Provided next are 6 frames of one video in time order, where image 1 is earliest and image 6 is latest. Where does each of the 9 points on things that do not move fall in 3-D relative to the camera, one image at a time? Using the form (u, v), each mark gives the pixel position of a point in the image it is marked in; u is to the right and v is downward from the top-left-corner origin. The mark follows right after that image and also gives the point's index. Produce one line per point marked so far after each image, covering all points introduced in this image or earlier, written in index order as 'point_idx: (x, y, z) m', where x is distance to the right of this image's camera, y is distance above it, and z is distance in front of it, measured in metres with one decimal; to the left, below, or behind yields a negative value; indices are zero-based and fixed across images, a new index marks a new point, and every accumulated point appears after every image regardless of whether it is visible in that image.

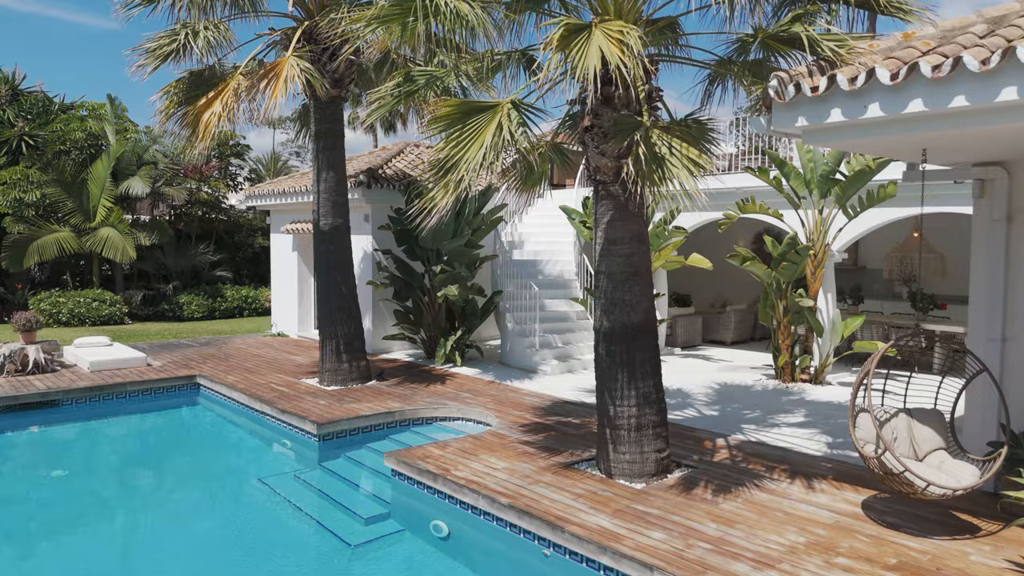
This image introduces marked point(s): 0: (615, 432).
0: (+0.9, -1.3, +6.2) m
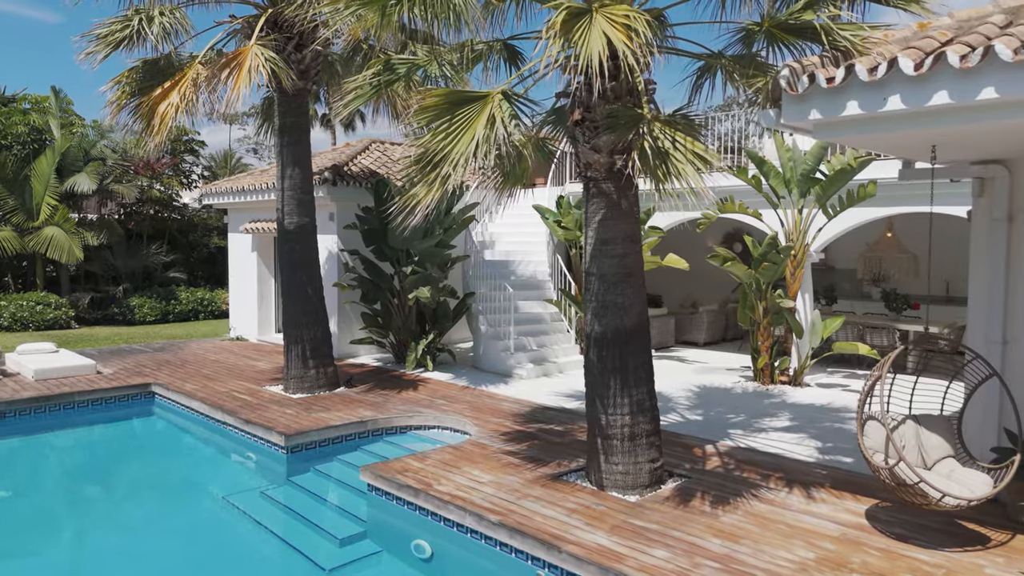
0: (+0.8, -1.3, +5.9) m
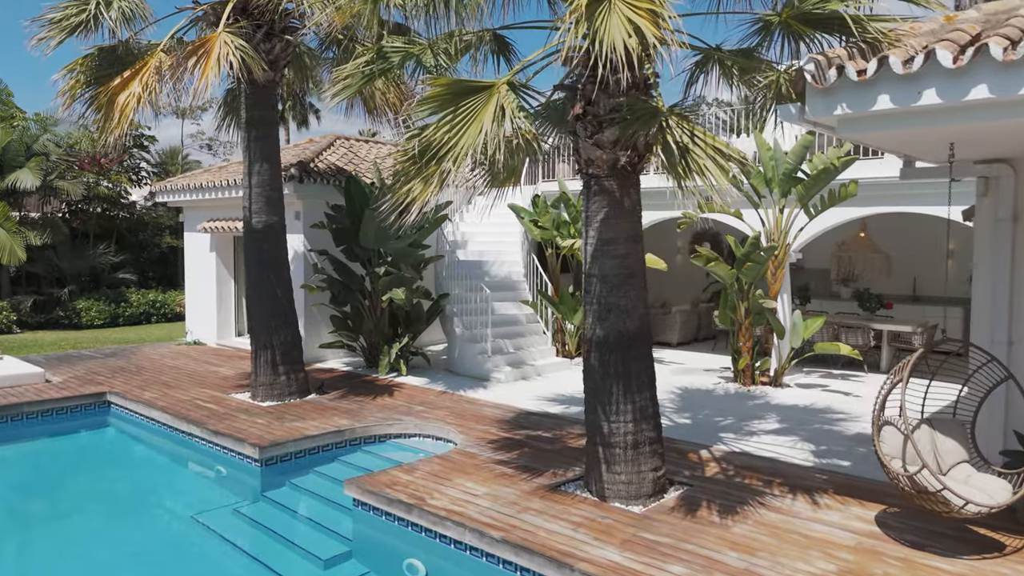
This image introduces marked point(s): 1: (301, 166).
0: (+0.8, -1.3, +5.6) m
1: (-3.5, +2.0, +11.6) m
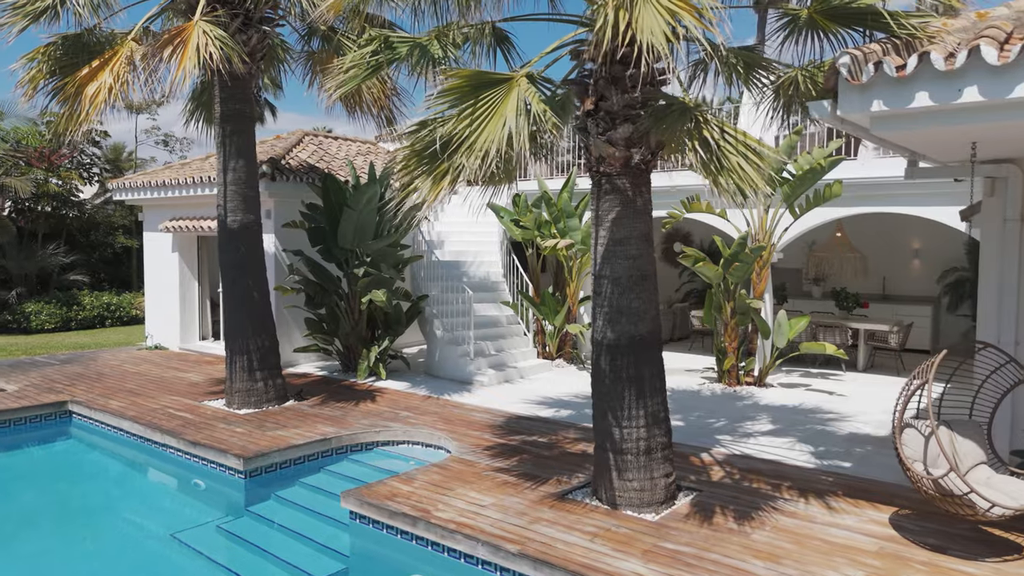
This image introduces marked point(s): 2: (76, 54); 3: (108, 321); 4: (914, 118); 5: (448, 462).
0: (+0.8, -1.3, +5.5) m
1: (-3.8, +2.0, +11.1) m
2: (-5.1, +2.8, +8.3) m
3: (-10.9, -0.9, +19.1) m
4: (+2.3, +1.0, +4.0) m
5: (-0.6, -1.6, +6.6) m
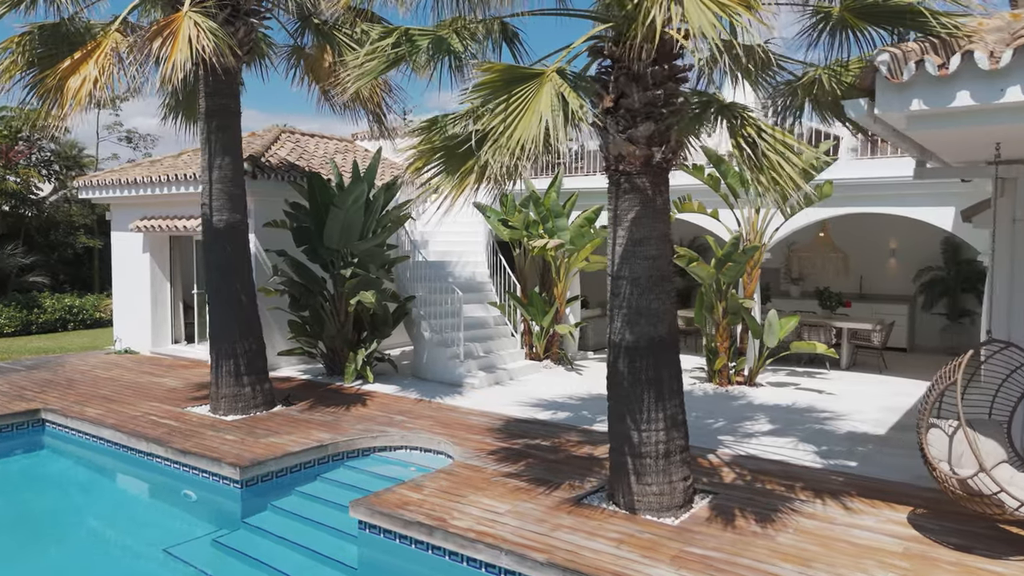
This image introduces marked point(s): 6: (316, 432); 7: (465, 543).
0: (+1.0, -1.3, +5.4) m
1: (-3.9, +1.9, +10.8) m
2: (-5.2, +2.7, +7.9) m
3: (-11.5, -0.9, +18.4) m
4: (+2.5, +1.0, +4.0) m
5: (-0.5, -1.7, +6.5) m
6: (-2.2, -1.6, +7.8) m
7: (-0.3, -1.8, +4.9) m
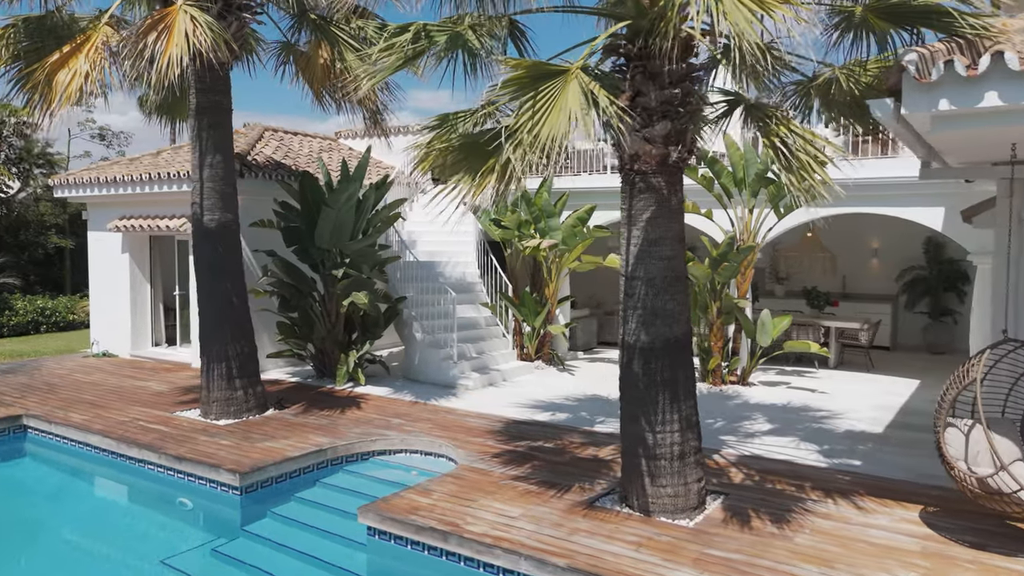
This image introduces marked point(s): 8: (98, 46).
0: (+1.1, -1.3, +5.3) m
1: (-4.0, +1.9, +10.6) m
2: (-5.2, +2.7, +7.6) m
3: (-11.8, -1.0, +17.8) m
4: (+2.6, +1.0, +4.0) m
5: (-0.5, -1.7, +6.4) m
6: (-2.2, -1.6, +7.7) m
7: (-0.2, -1.8, +4.8) m
8: (-3.9, +2.3, +6.6) m
